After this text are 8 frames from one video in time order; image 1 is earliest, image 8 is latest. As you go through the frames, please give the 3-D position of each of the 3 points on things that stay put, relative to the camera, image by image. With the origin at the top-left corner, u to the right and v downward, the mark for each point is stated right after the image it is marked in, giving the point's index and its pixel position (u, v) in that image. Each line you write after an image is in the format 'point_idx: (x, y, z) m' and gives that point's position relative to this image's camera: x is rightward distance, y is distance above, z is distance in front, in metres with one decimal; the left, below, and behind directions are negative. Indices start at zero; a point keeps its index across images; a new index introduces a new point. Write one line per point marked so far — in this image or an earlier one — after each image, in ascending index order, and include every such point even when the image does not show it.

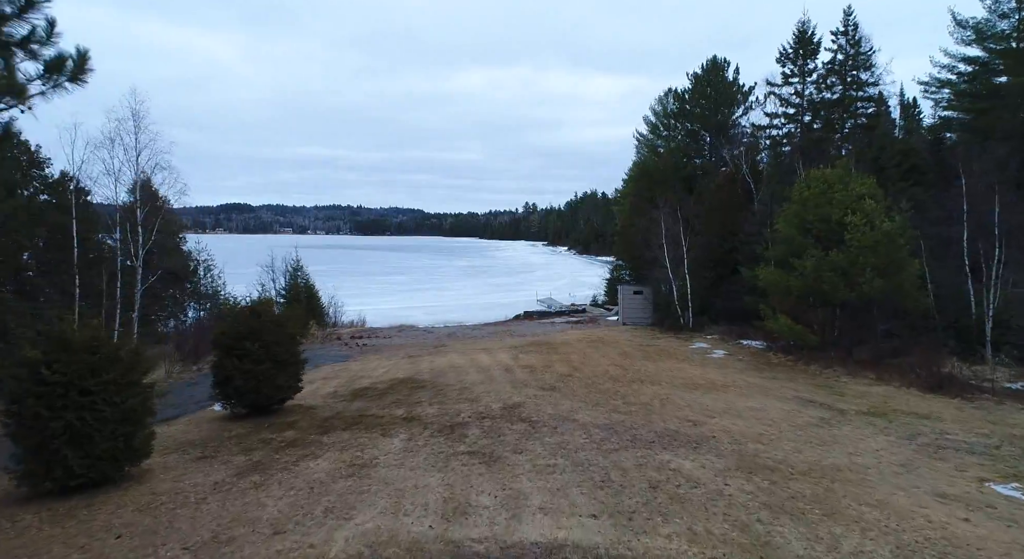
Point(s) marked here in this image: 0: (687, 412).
0: (+2.7, -2.1, +9.1) m
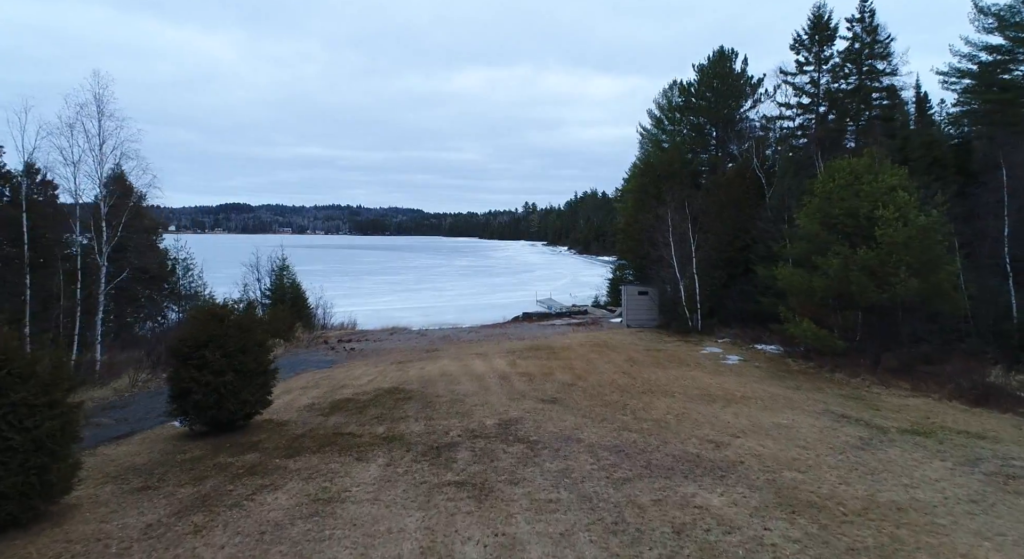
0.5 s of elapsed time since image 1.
0: (+2.7, -2.1, +8.0) m
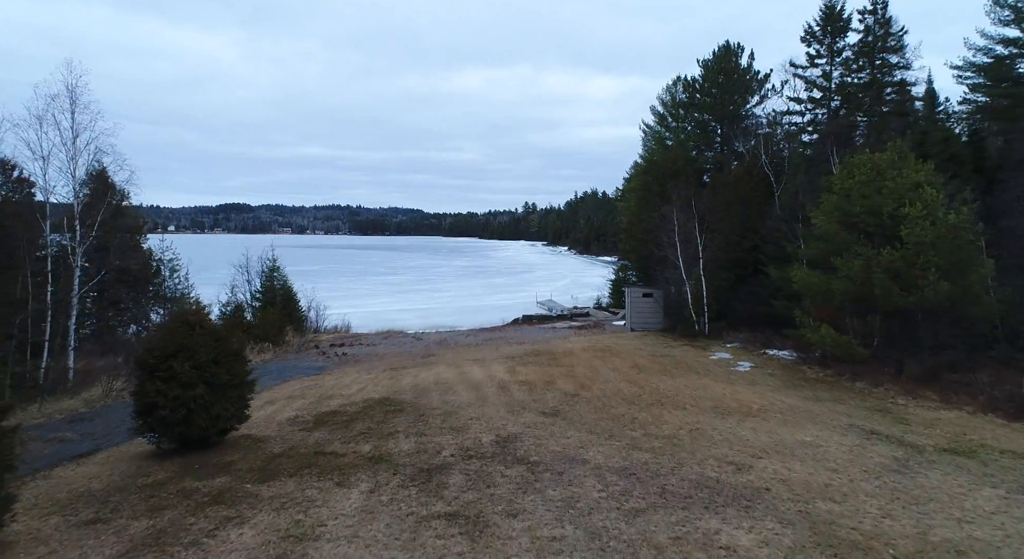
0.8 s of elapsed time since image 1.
0: (+2.7, -2.1, +7.3) m
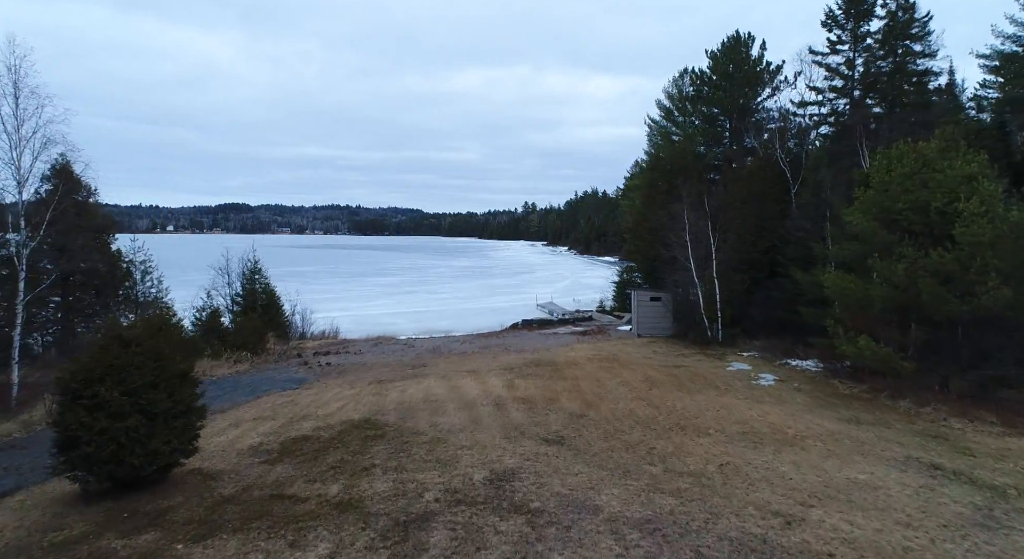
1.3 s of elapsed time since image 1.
0: (+2.6, -2.2, +6.1) m
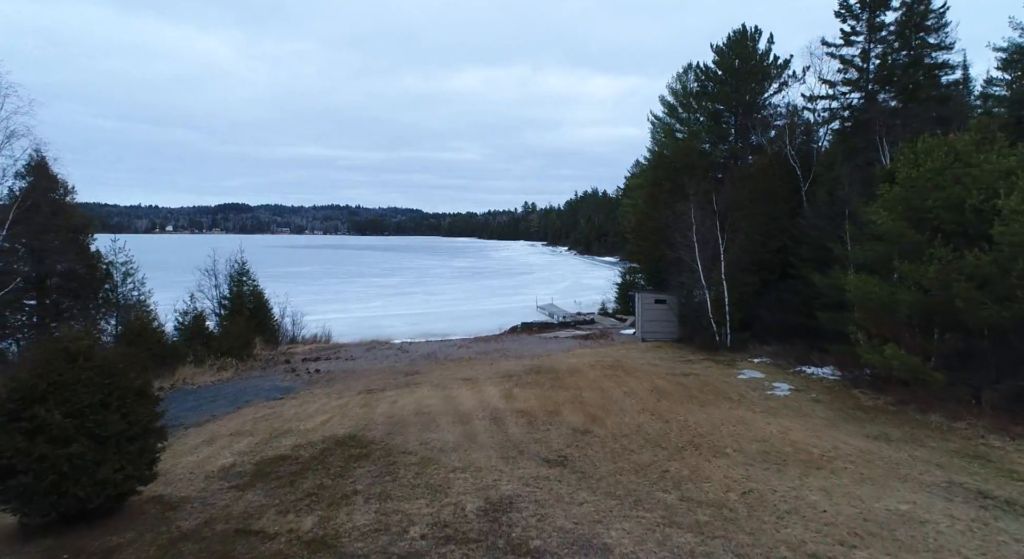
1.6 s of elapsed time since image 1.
0: (+2.6, -2.3, +5.3) m
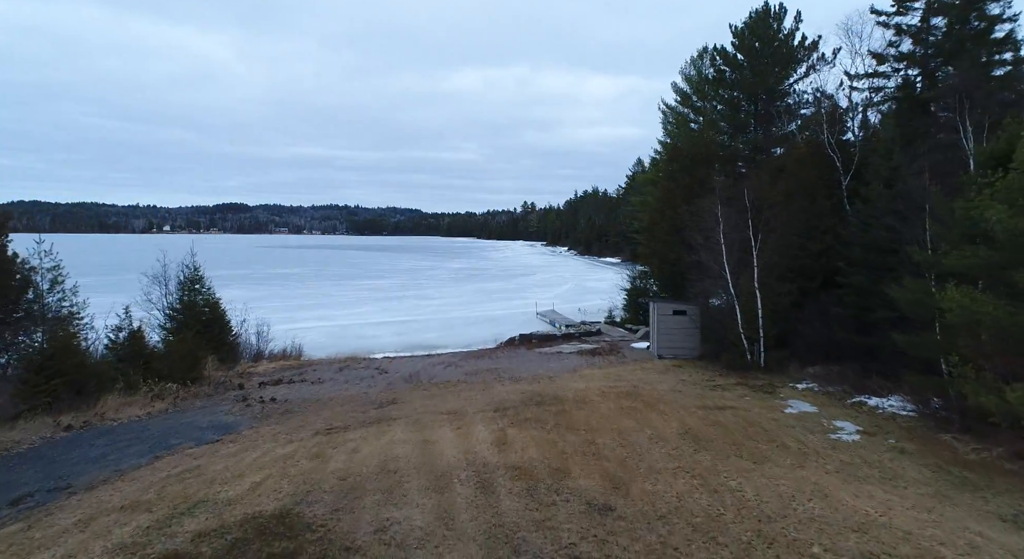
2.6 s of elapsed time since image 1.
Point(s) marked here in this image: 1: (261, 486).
0: (+2.5, -2.4, +3.0) m
1: (-3.0, -2.5, +7.1) m
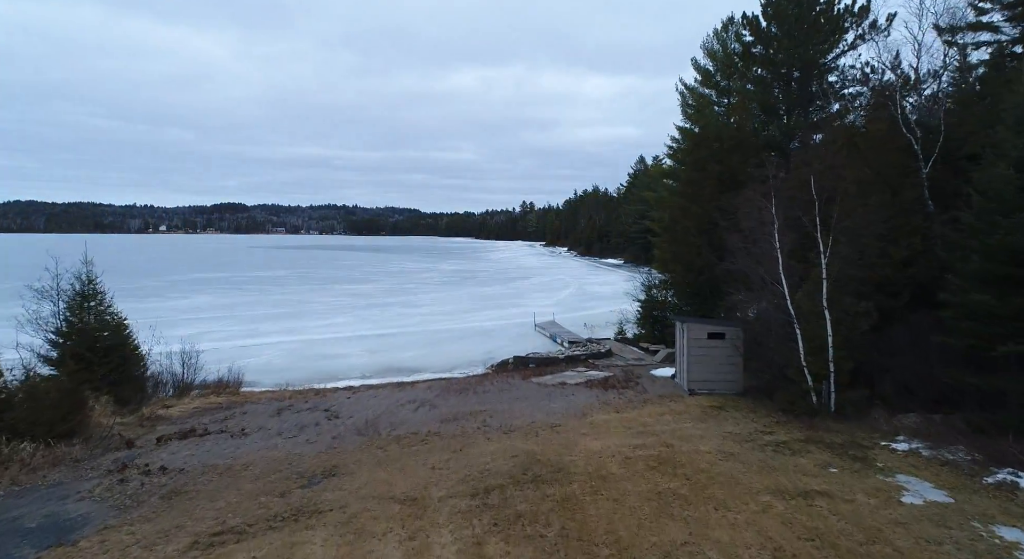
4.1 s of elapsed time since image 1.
0: (+2.4, -2.7, -0.3) m
1: (-3.2, -2.7, +3.7) m
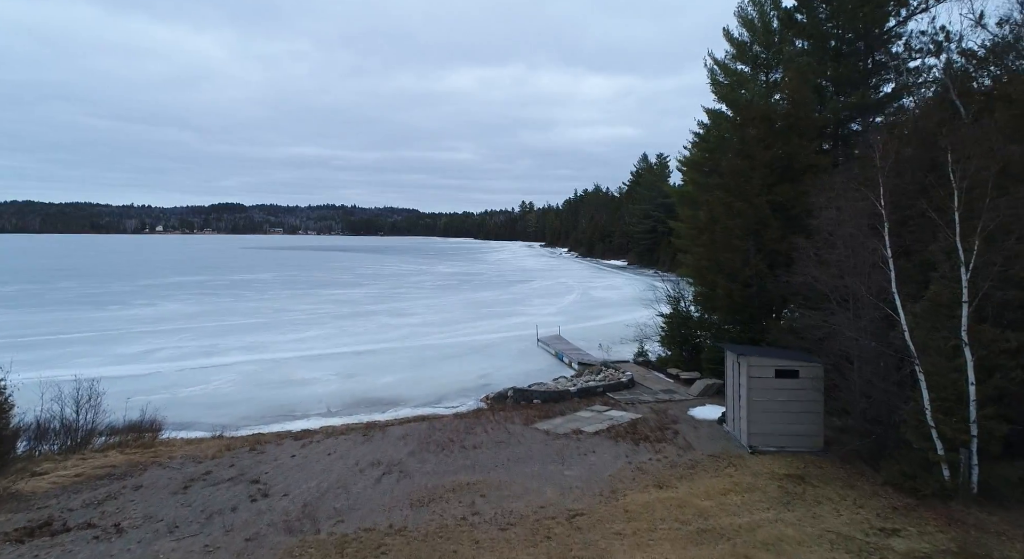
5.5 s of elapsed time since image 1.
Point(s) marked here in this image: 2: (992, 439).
0: (+2.4, -3.0, -3.4) m
1: (-3.2, -3.0, +0.6) m
2: (+5.6, -1.9, +6.9) m
